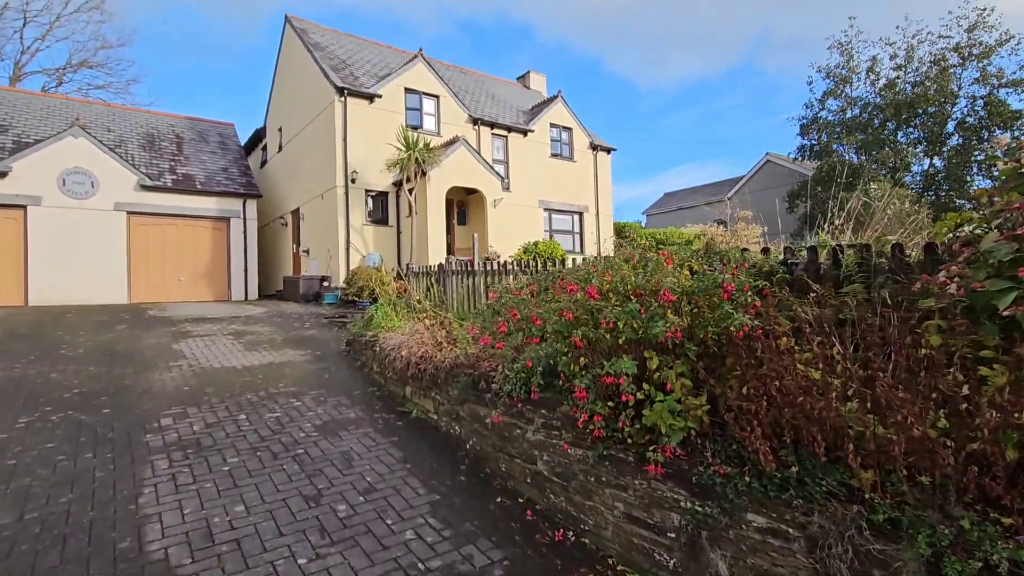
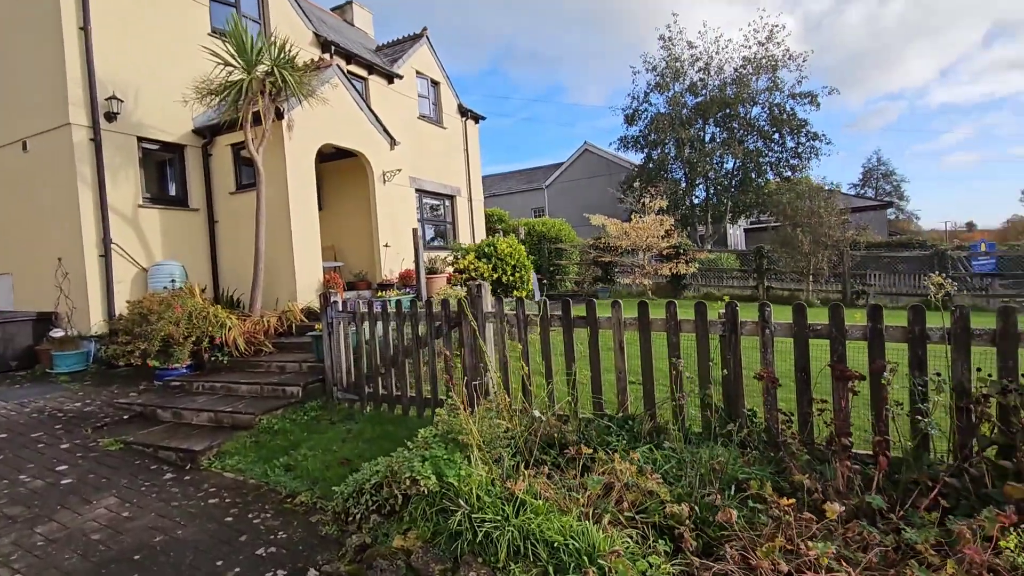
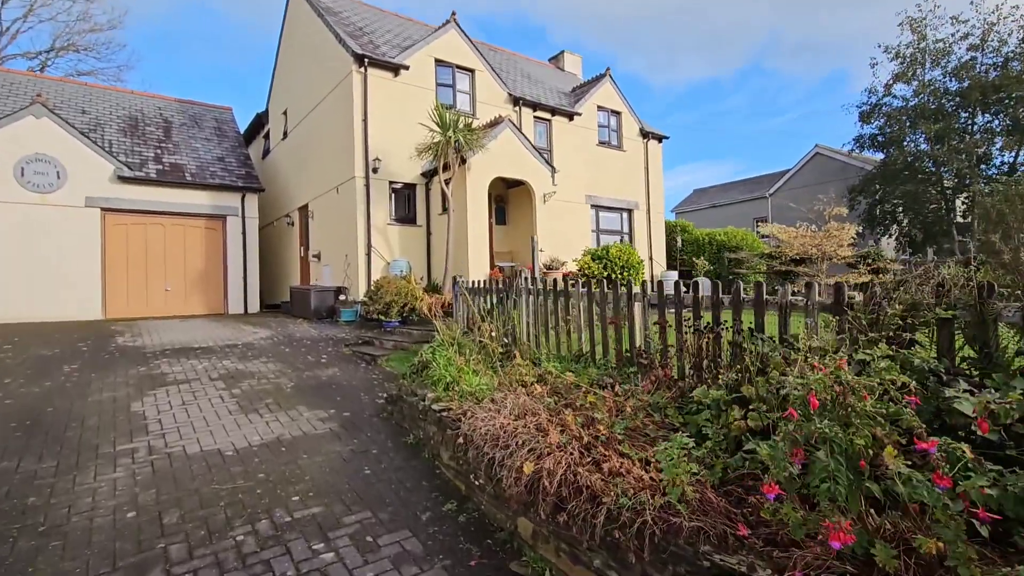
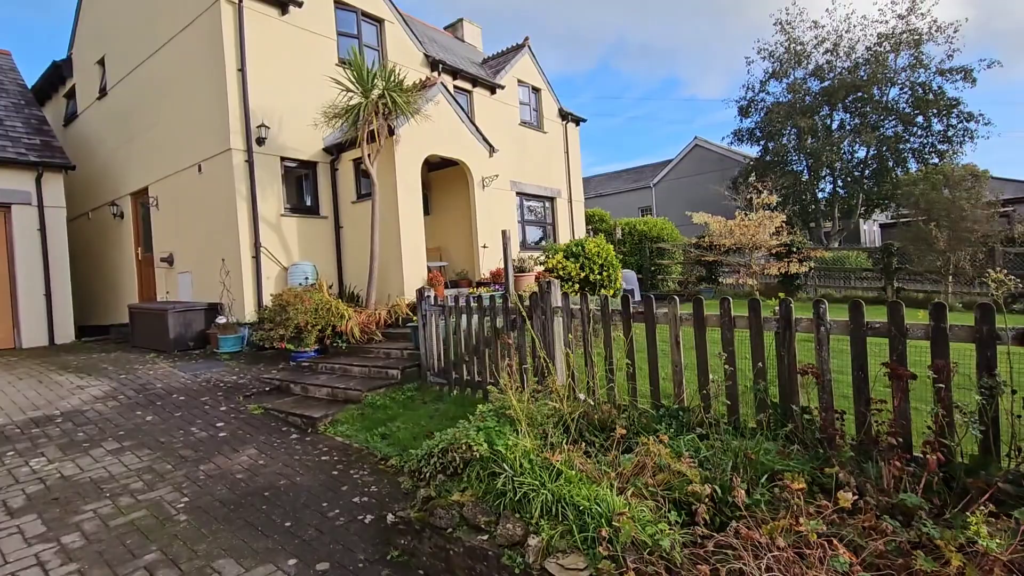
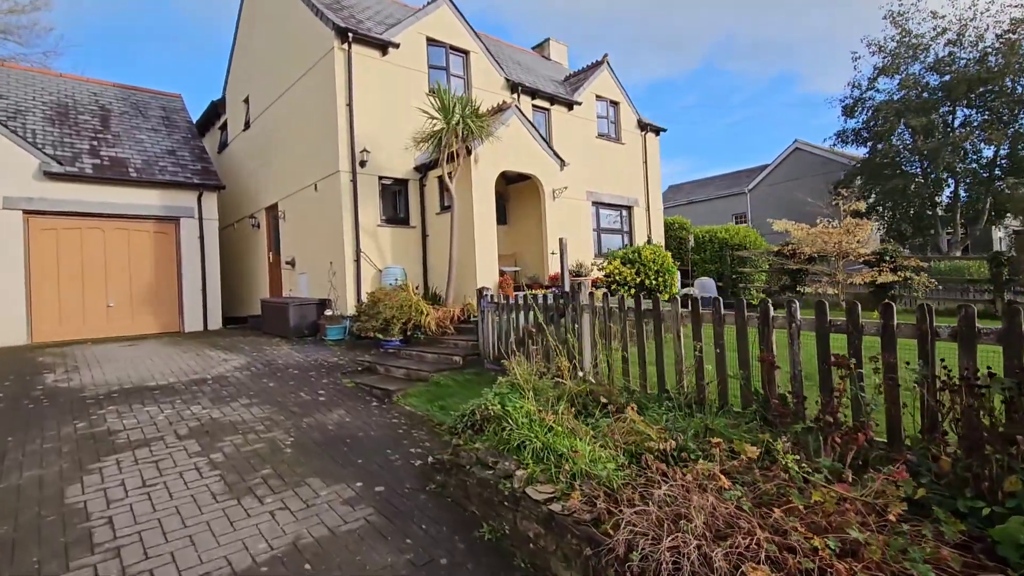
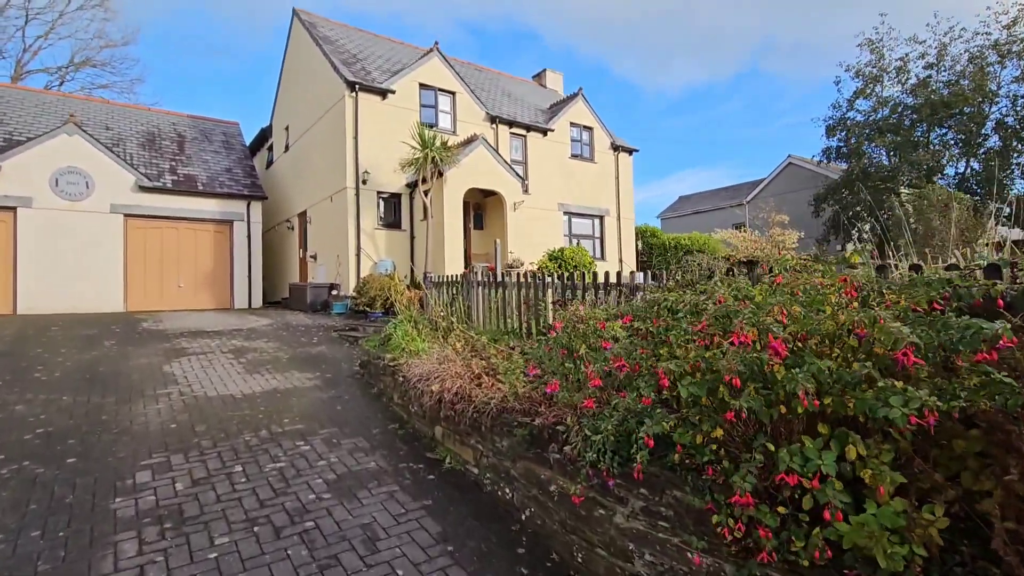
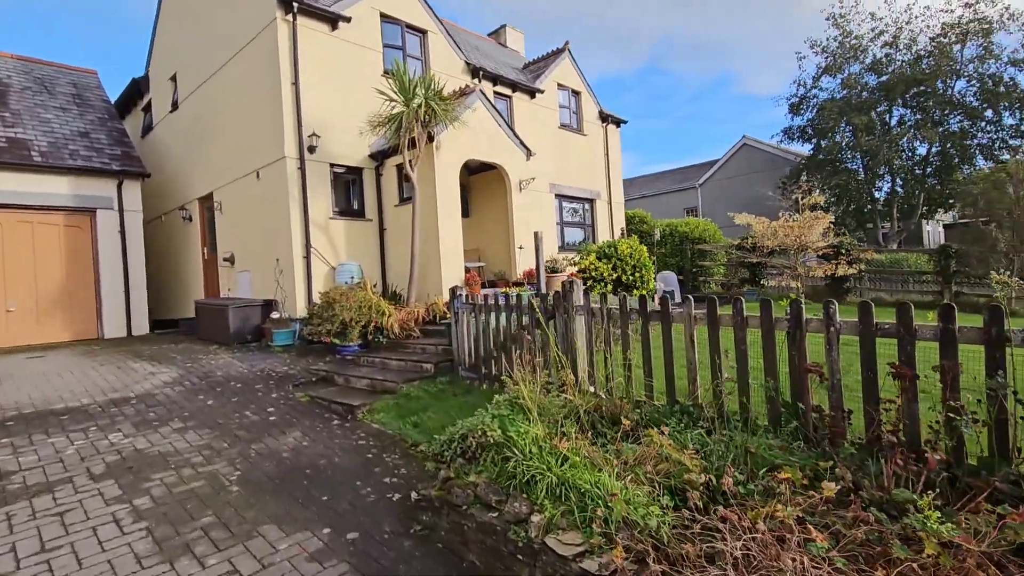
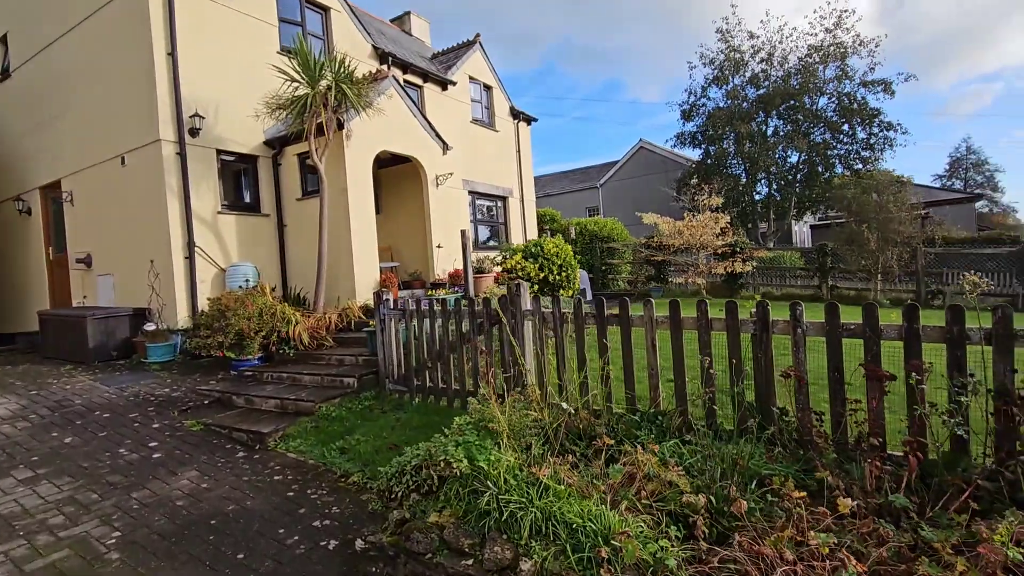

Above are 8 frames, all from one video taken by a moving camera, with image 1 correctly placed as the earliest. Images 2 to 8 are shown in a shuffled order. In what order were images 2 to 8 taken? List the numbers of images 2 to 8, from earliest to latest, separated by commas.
6, 3, 5, 7, 4, 8, 2
